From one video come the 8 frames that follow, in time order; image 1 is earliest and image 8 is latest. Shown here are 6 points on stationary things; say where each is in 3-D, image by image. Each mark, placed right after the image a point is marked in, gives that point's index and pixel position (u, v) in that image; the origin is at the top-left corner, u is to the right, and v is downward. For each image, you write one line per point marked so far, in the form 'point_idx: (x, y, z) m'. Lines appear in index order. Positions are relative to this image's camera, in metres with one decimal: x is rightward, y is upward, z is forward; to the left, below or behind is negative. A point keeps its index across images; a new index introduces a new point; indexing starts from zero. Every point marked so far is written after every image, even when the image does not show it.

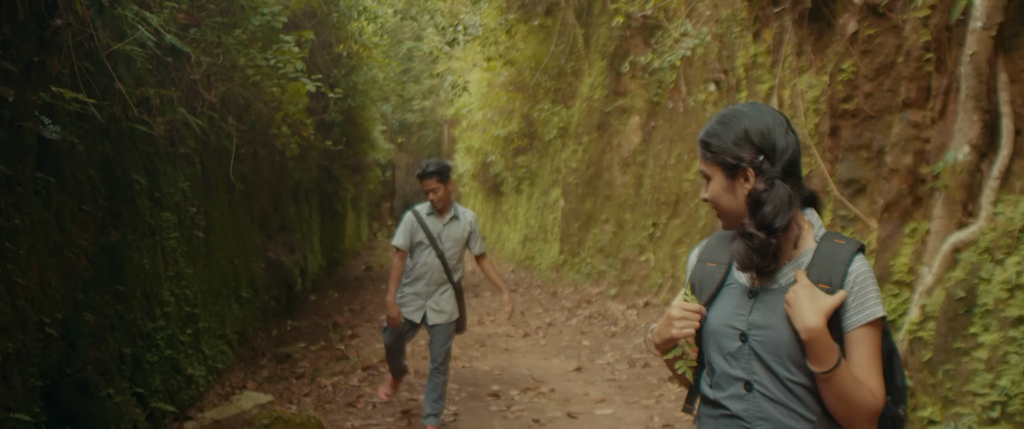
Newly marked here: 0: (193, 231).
0: (-2.8, -0.1, +7.7) m
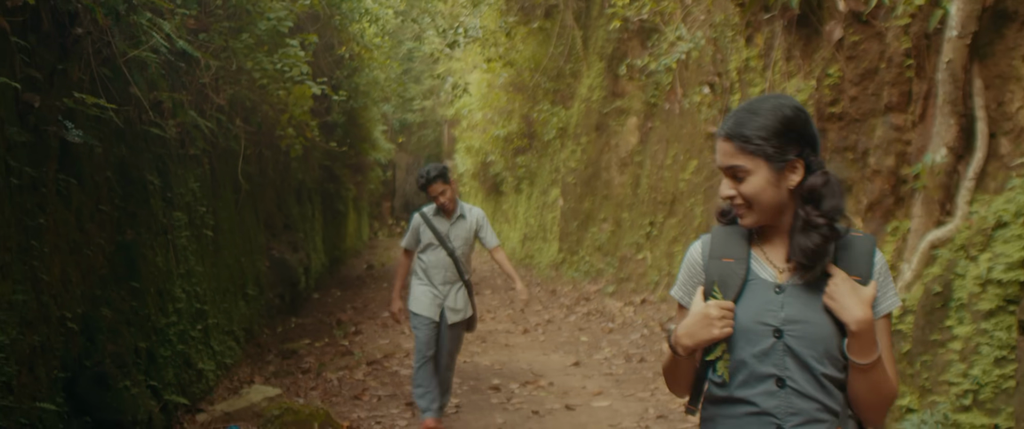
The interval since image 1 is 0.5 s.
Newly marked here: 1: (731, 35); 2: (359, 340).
0: (-2.8, -0.1, +7.9) m
1: (+2.0, +1.7, +8.1) m
2: (-1.9, -1.5, +10.7) m
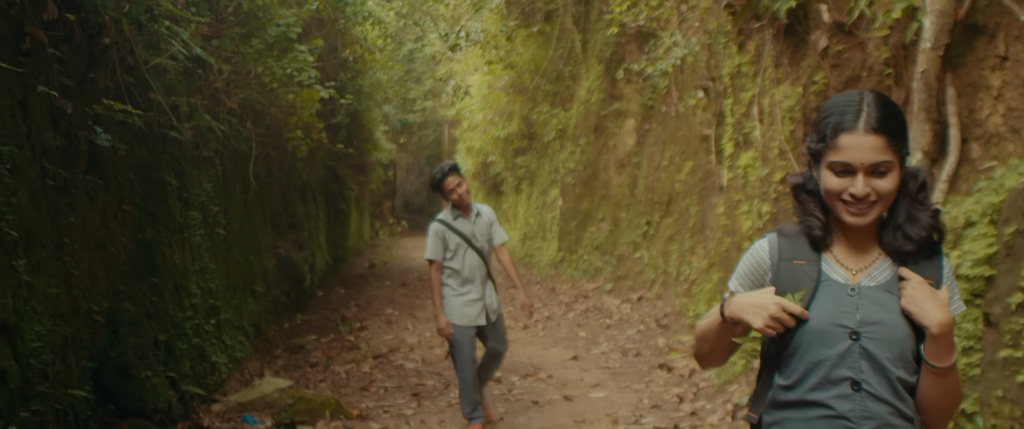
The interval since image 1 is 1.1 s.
0: (-2.8, -0.1, +8.2) m
1: (+2.0, +1.7, +8.4) m
2: (-1.9, -1.5, +11.0) m
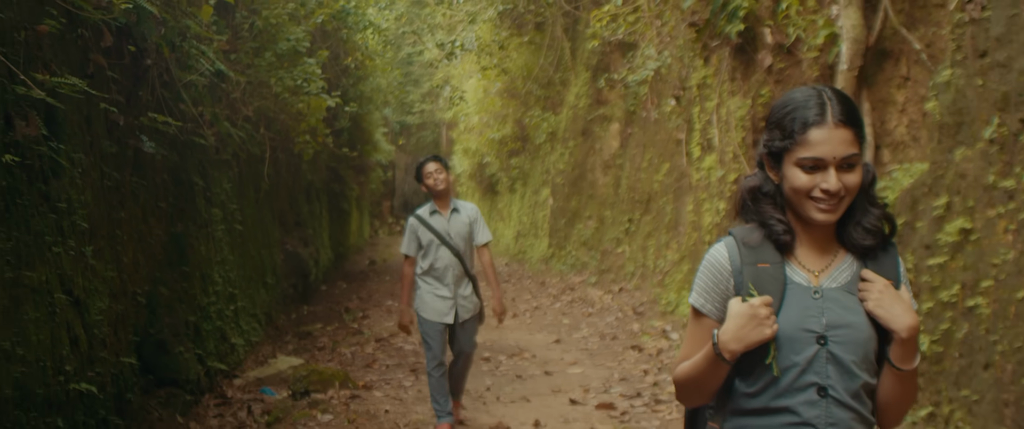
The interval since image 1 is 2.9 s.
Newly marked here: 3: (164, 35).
0: (-2.9, -0.1, +9.1) m
1: (+1.9, +1.7, +9.3) m
2: (-2.0, -1.5, +11.9) m
3: (-2.6, +1.3, +6.4) m
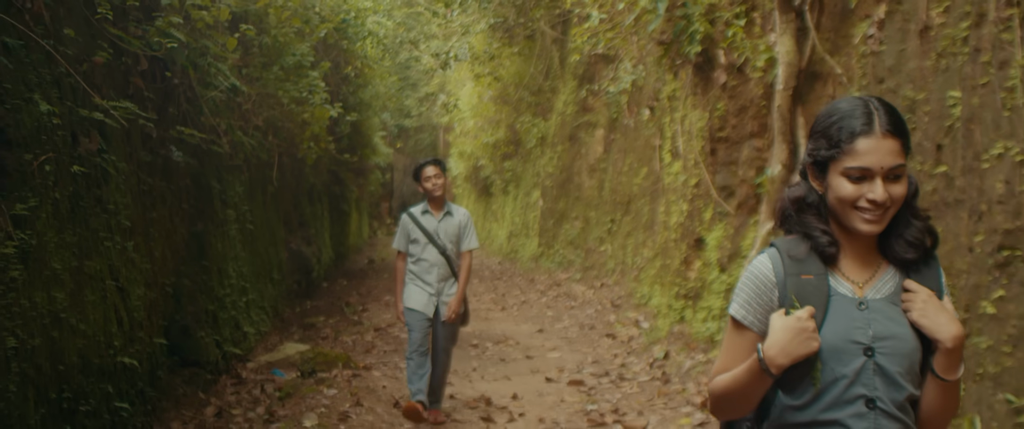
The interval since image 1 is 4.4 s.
0: (-3.1, -0.1, +10.0) m
1: (+1.8, +1.7, +10.2) m
2: (-2.1, -1.5, +12.8) m
3: (-2.7, +1.3, +7.3) m
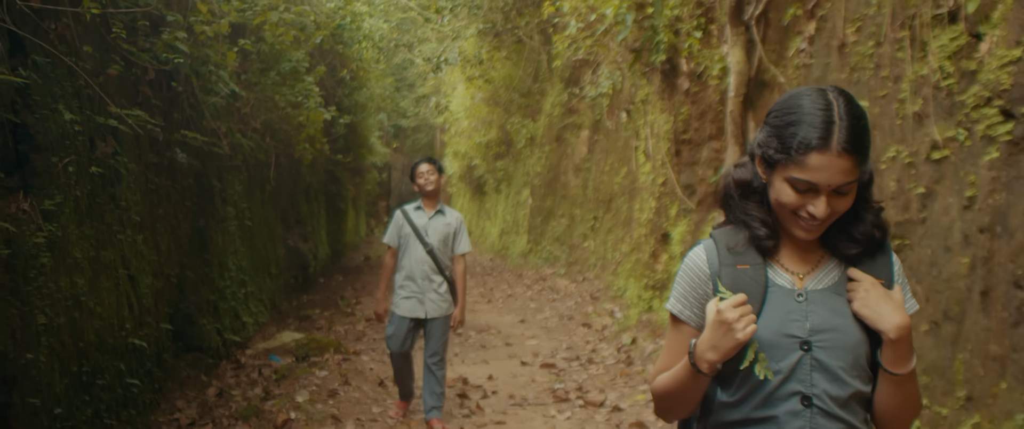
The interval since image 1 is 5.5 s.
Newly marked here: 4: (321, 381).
0: (-3.3, -0.1, +10.7) m
1: (+1.5, +1.7, +10.9) m
2: (-2.4, -1.5, +13.5) m
3: (-2.9, +1.4, +7.9) m
4: (-1.7, -1.5, +7.7) m
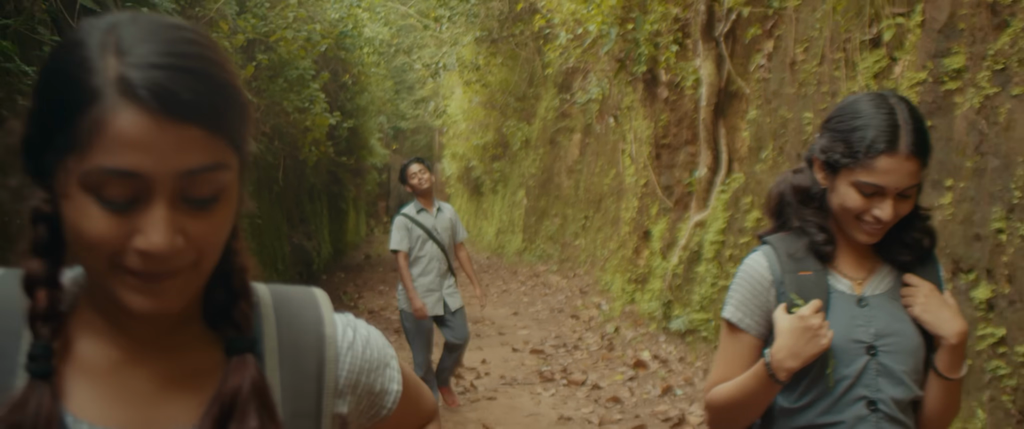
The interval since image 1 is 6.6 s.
0: (-3.4, -0.1, +11.4) m
1: (+1.5, +1.8, +11.6) m
2: (-2.5, -1.5, +14.2) m
3: (-3.0, +1.4, +8.7) m
4: (-1.8, -1.5, +8.4) m
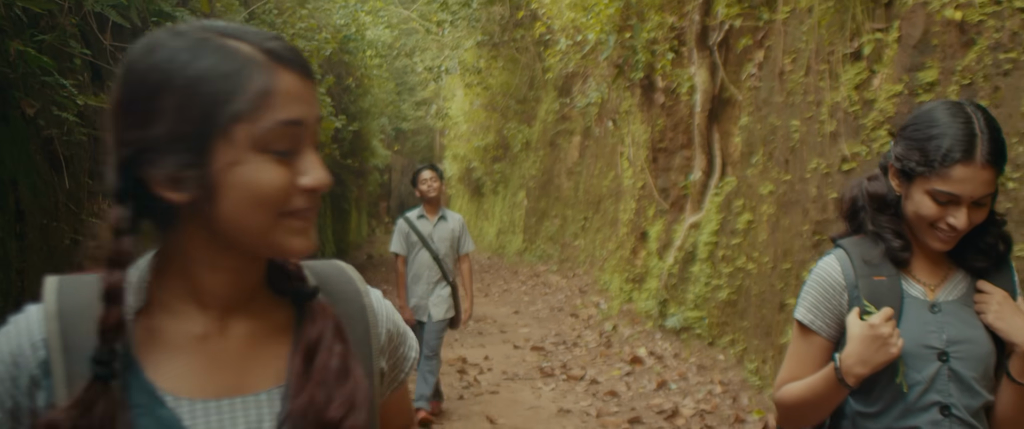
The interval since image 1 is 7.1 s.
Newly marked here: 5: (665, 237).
0: (-3.4, -0.1, +11.7) m
1: (+1.5, +1.7, +11.9) m
2: (-2.4, -1.5, +14.5) m
3: (-3.0, +1.4, +9.0) m
4: (-1.8, -1.5, +8.7) m
5: (+1.7, -0.2, +9.4) m
